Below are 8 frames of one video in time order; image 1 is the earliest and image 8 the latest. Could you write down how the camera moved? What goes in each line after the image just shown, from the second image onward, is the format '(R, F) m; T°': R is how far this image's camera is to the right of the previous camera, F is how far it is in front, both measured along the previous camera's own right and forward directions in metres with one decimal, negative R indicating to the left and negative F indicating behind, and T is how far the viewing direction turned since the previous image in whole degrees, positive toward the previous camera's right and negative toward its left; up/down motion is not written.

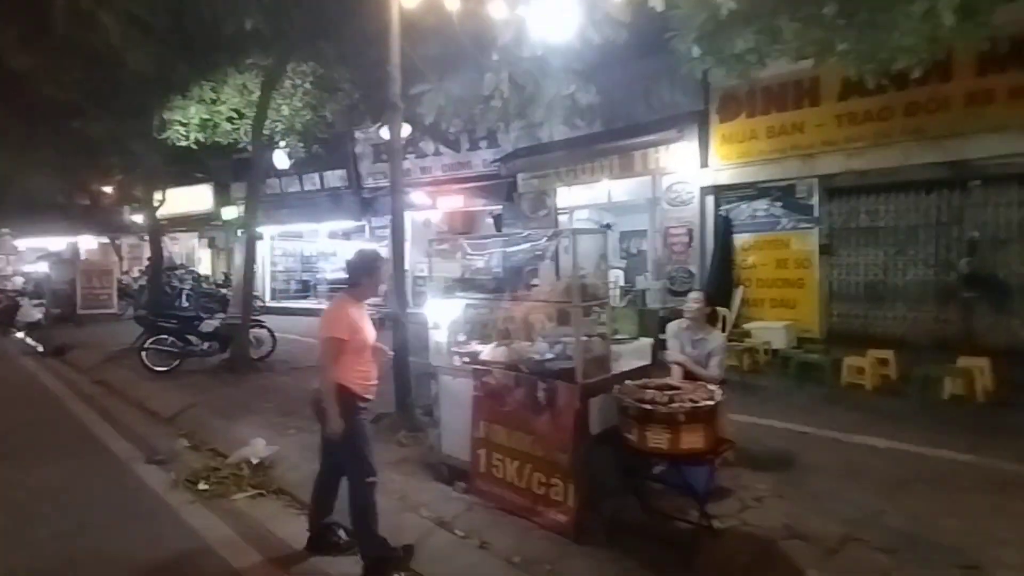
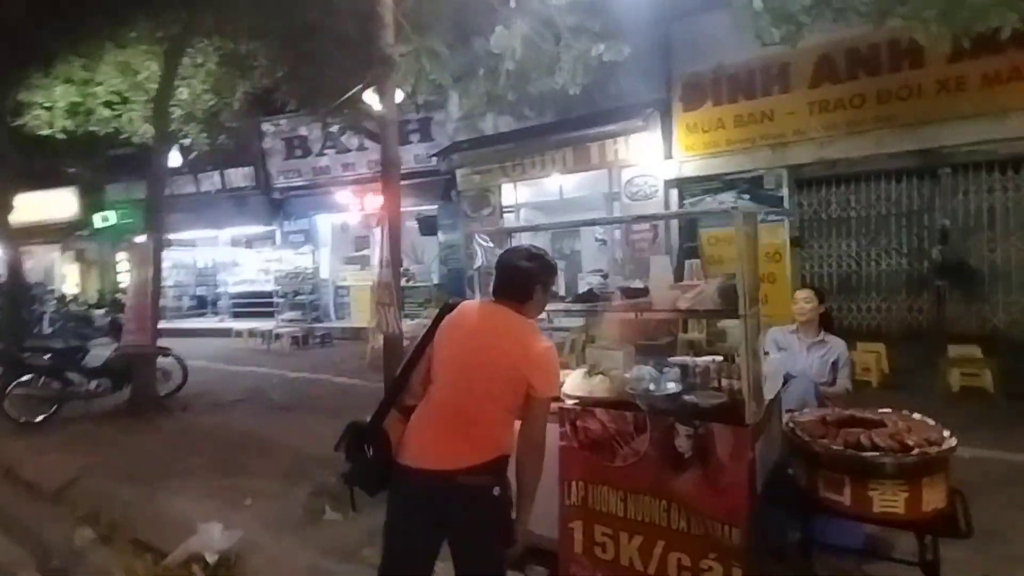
(-1.0, +1.3) m; +10°
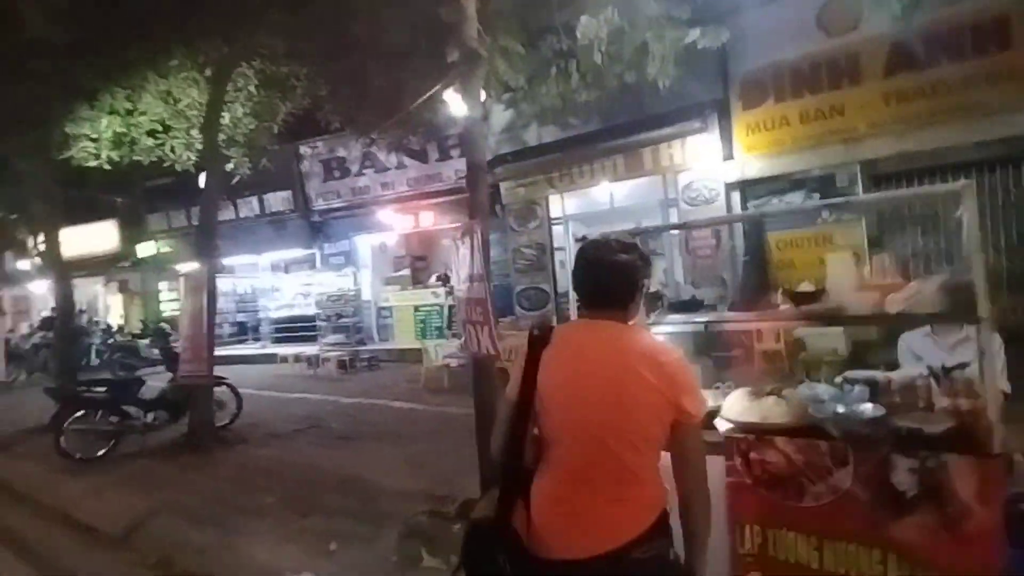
(-0.6, +0.4) m; -2°
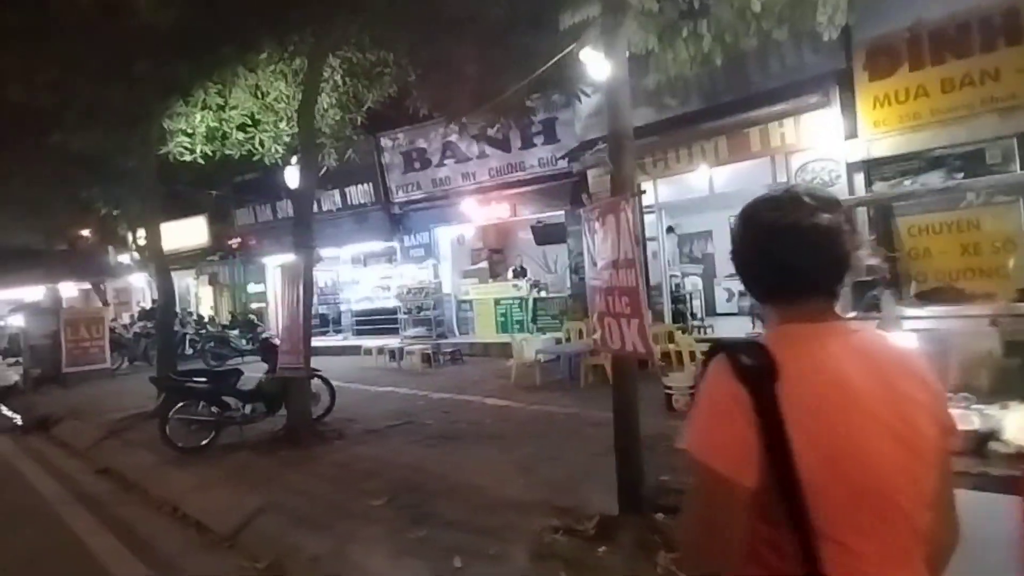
(-0.5, +0.5) m; -6°
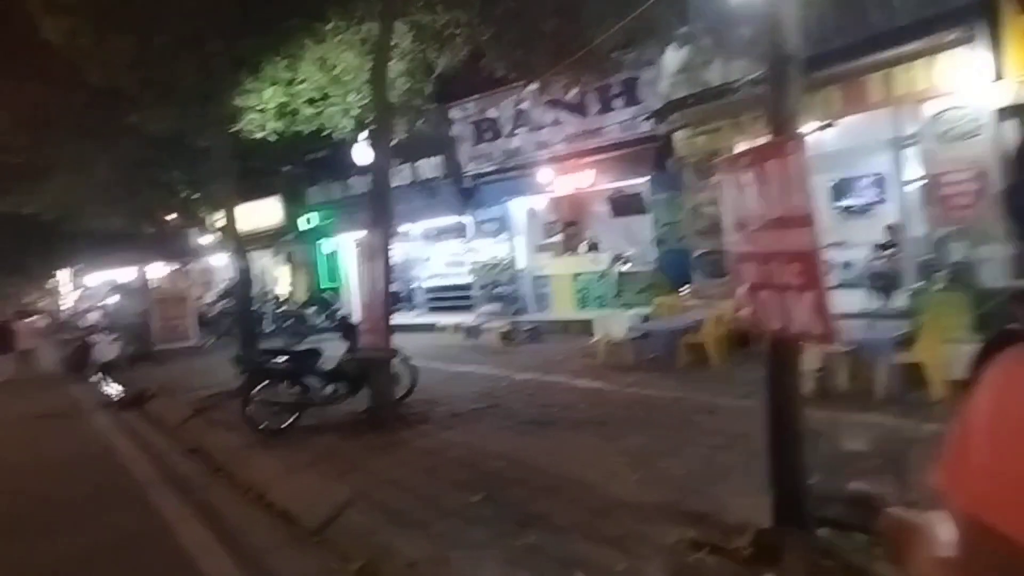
(-0.4, +0.6) m; -6°
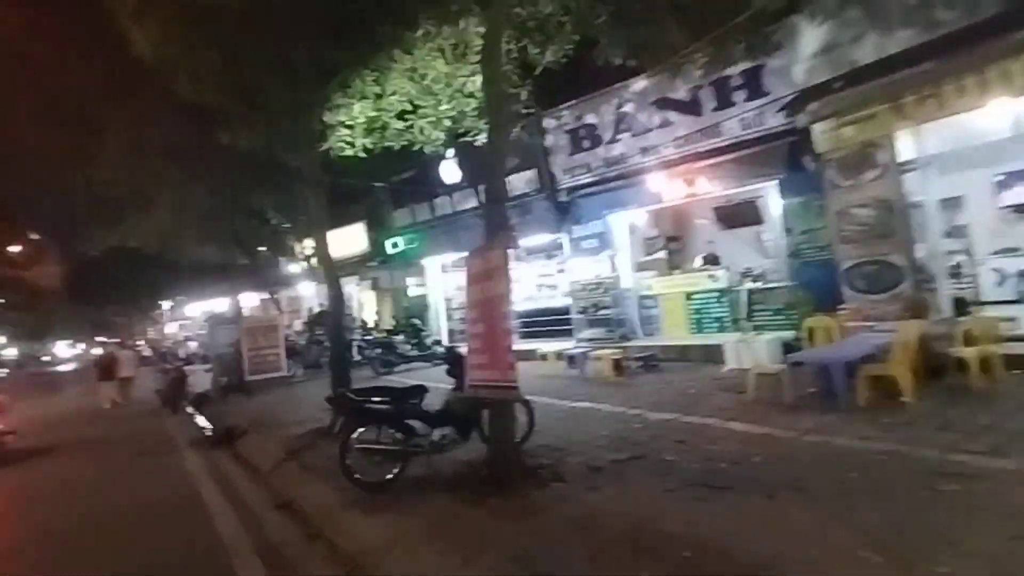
(-0.7, +1.2) m; -7°
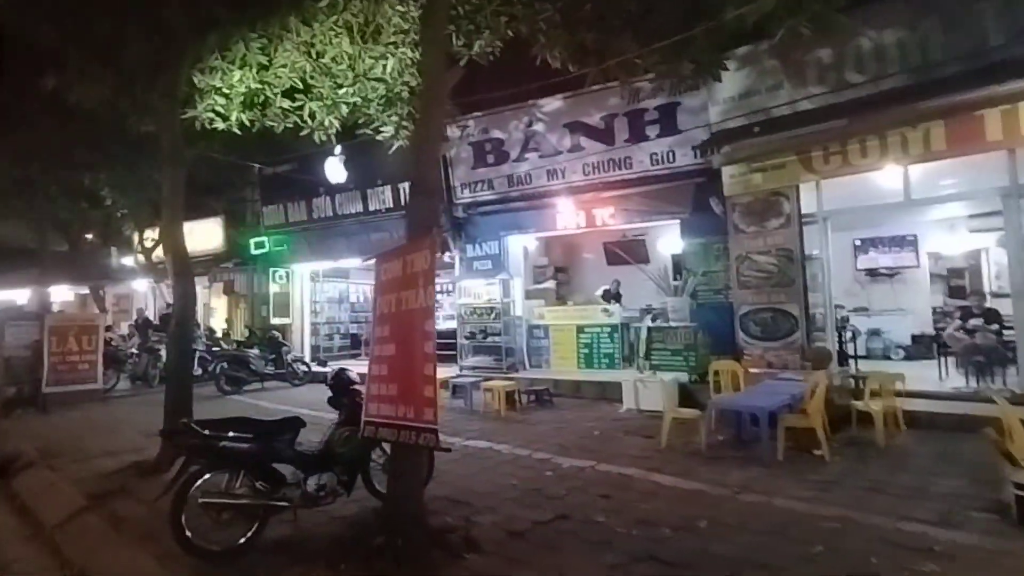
(-0.4, +1.1) m; +13°
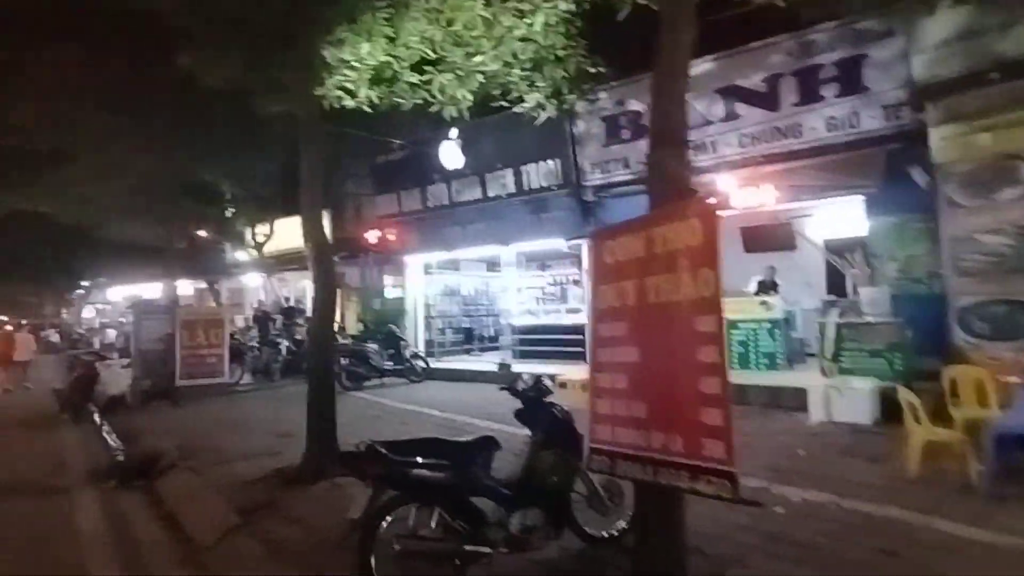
(-1.1, +1.1) m; -8°
